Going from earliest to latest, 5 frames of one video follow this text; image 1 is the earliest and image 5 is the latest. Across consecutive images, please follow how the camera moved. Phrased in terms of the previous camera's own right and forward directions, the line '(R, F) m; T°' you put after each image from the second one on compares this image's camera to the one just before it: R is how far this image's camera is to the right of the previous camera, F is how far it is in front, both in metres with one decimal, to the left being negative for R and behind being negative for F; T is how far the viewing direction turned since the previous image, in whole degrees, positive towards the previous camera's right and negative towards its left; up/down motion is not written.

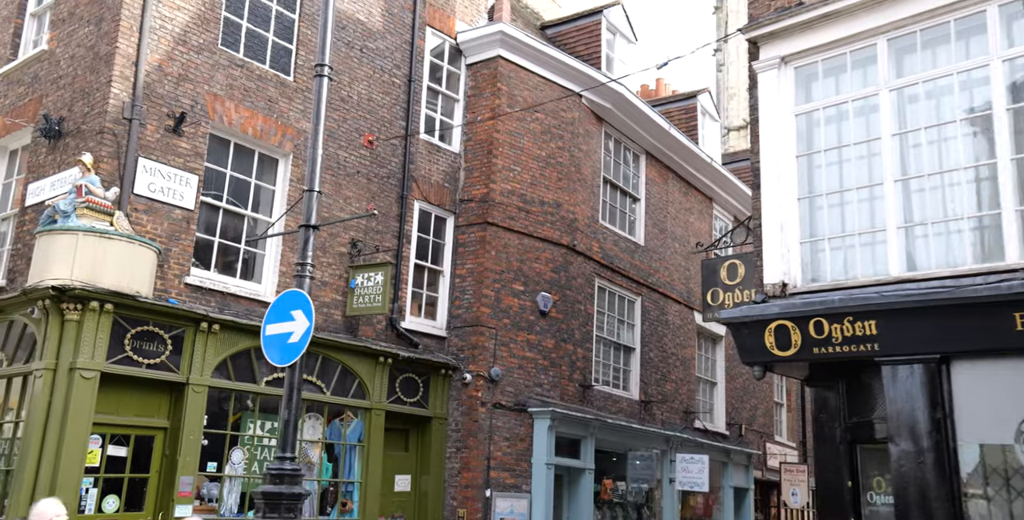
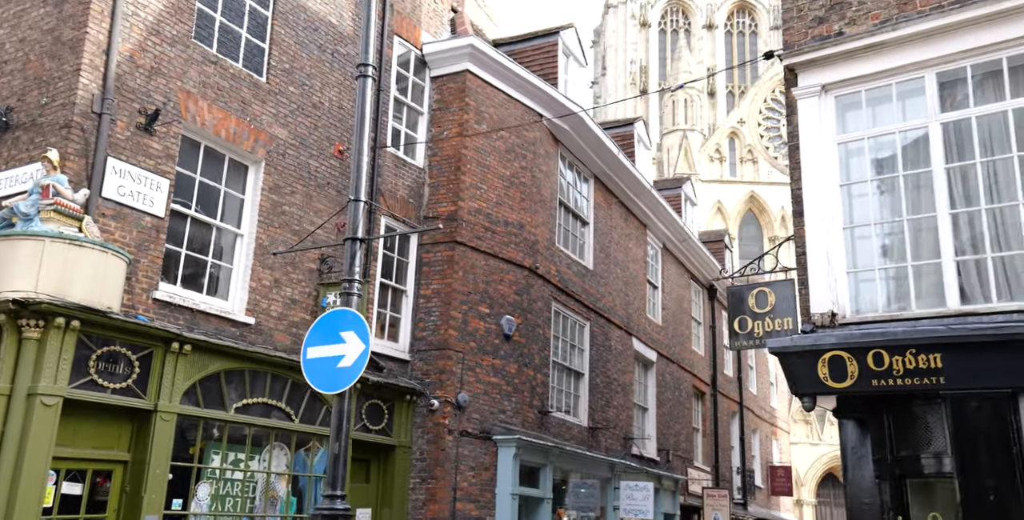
(-1.2, +0.7) m; +7°
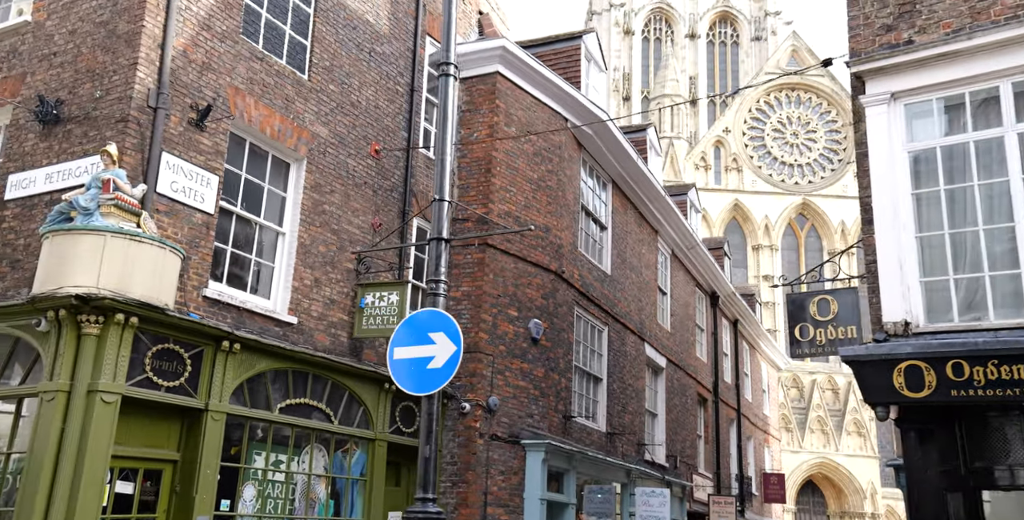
(-0.7, +0.1) m; +1°
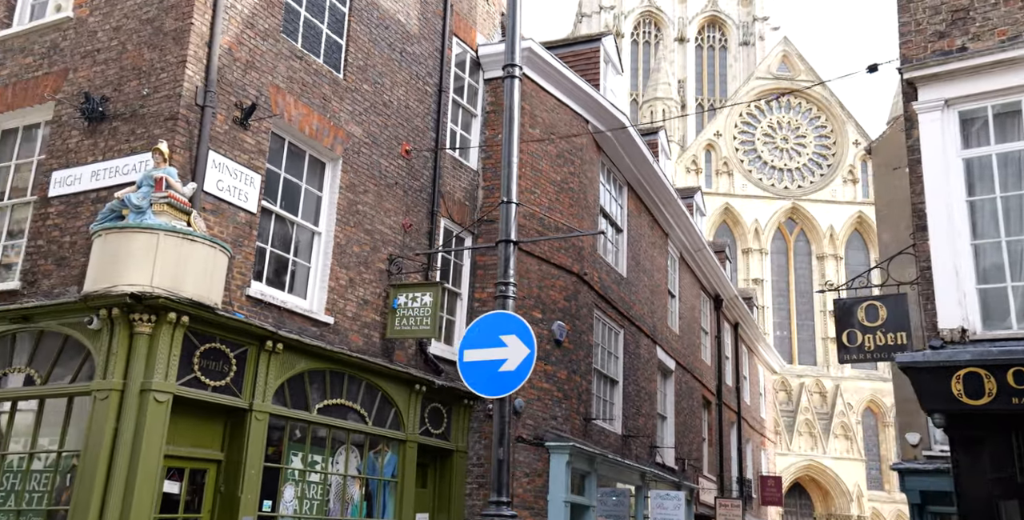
(-0.6, 0.0) m; +1°
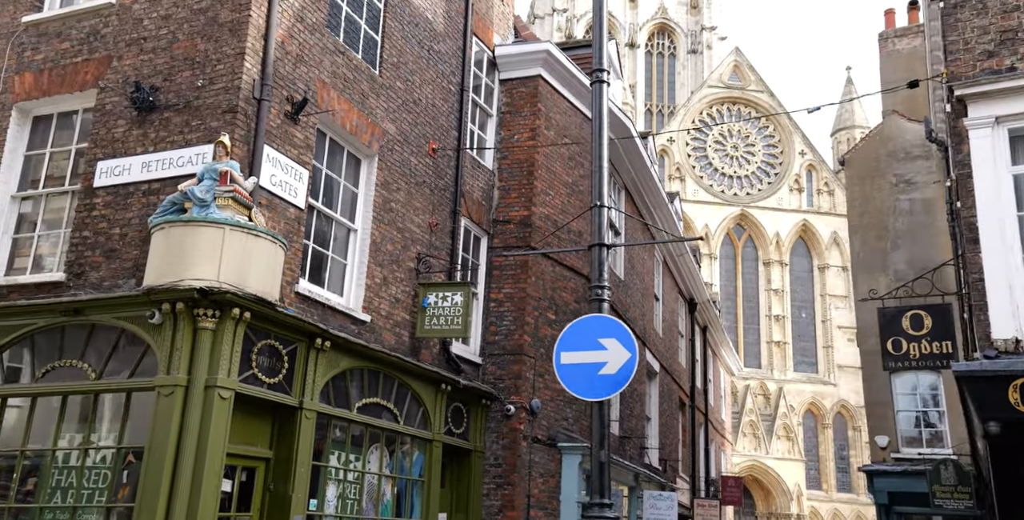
(-1.0, 0.0) m; +3°
